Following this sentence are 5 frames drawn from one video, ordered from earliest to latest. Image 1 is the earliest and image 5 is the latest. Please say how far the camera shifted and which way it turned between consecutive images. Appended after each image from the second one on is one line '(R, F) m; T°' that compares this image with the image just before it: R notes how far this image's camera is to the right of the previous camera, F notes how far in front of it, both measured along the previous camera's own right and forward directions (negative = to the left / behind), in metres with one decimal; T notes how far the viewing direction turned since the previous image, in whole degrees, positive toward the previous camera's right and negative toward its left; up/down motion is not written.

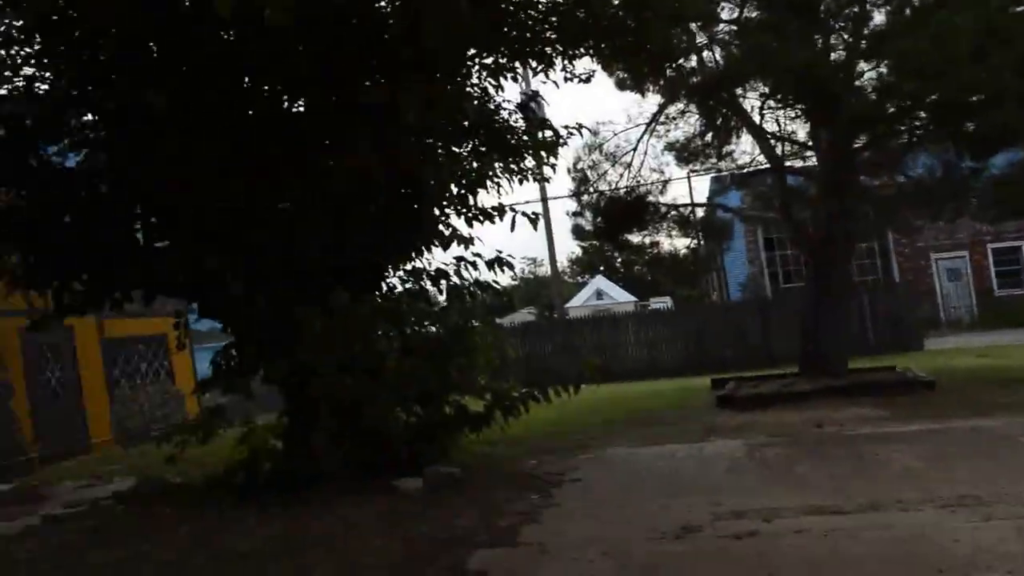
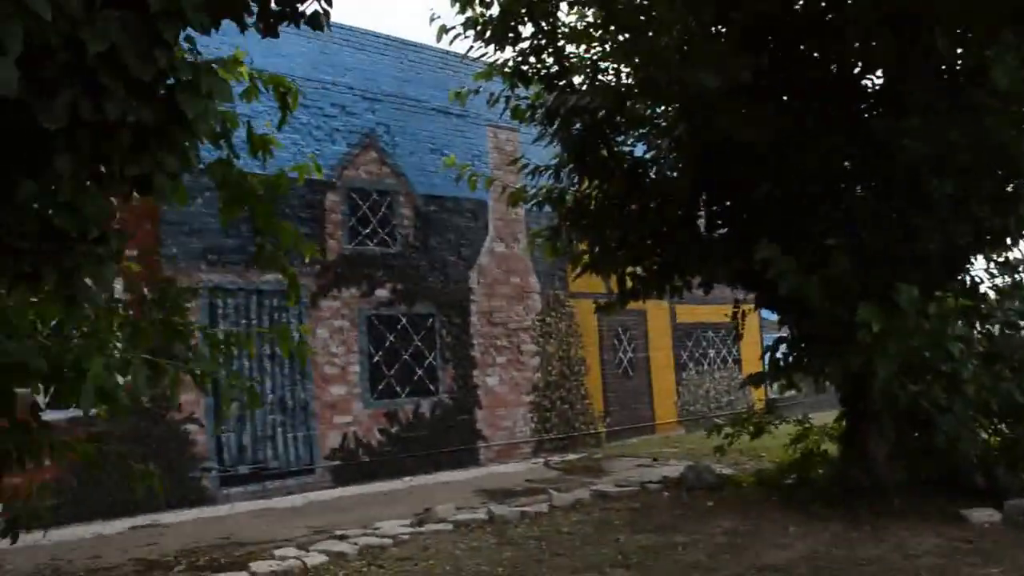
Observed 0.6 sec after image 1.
(+0.1, +0.4) m; -32°
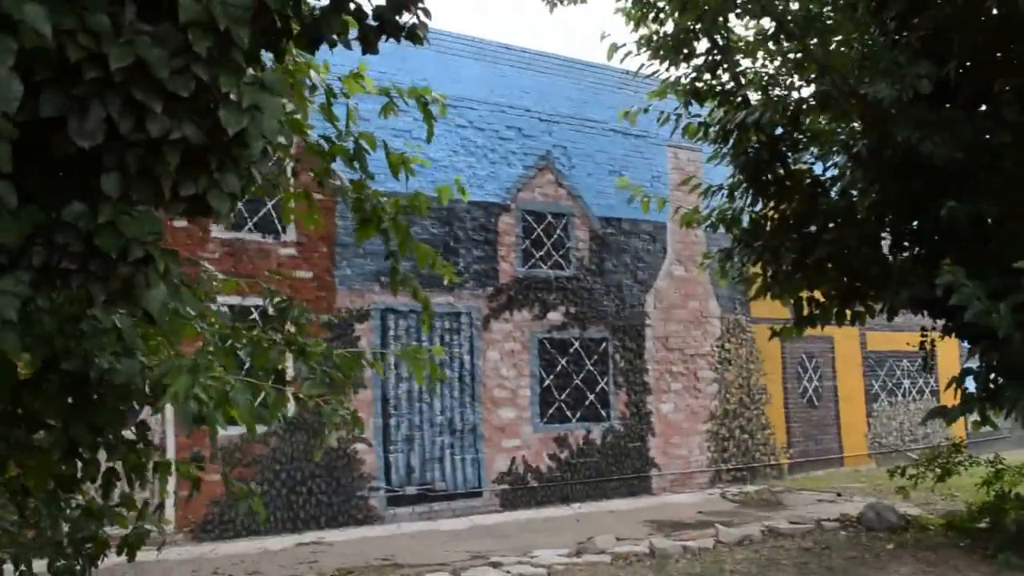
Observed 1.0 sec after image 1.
(+0.2, +0.1) m; -11°
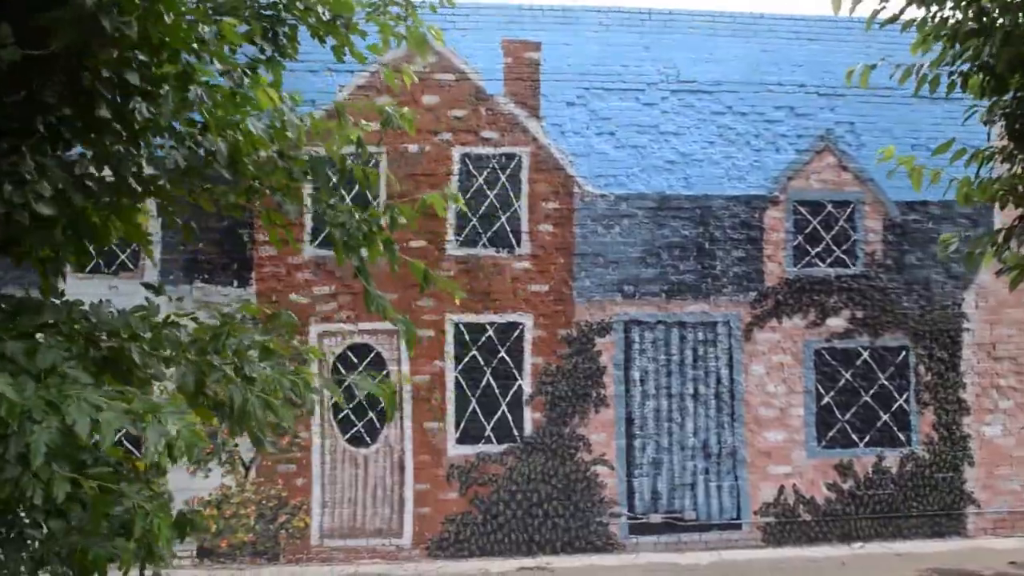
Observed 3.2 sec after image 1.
(+1.3, +0.9) m; -26°
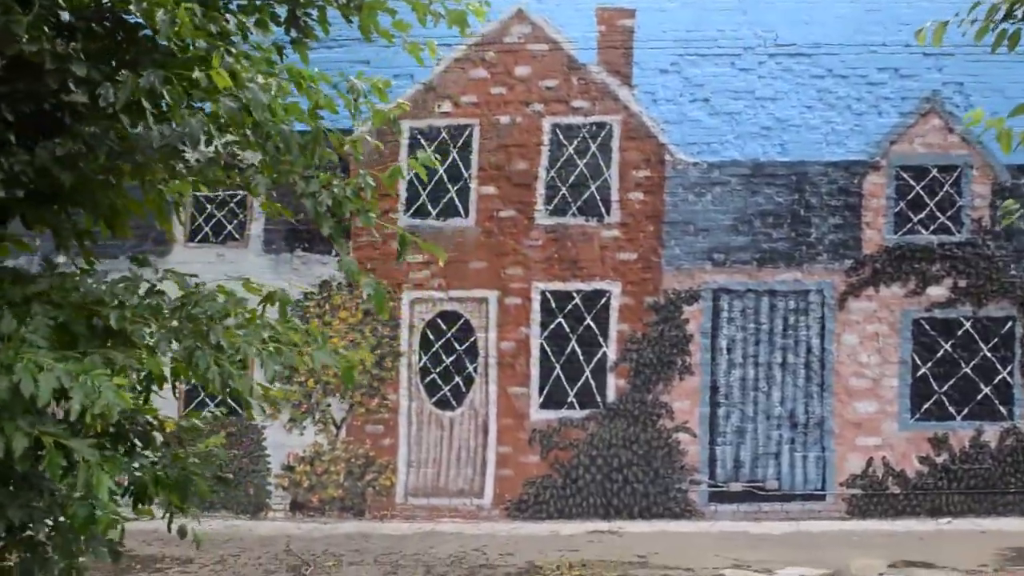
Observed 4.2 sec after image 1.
(+0.5, -0.1) m; -9°
